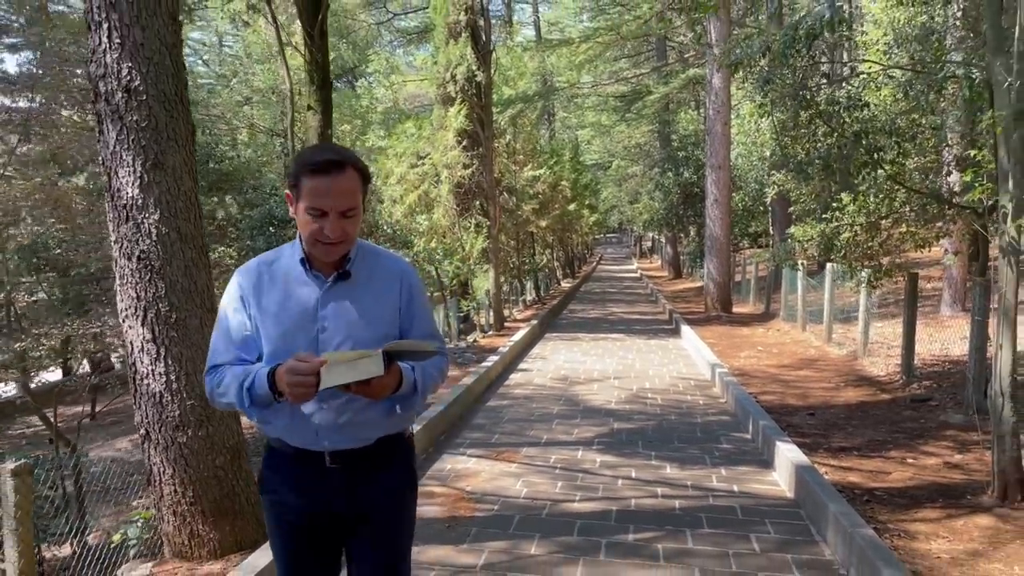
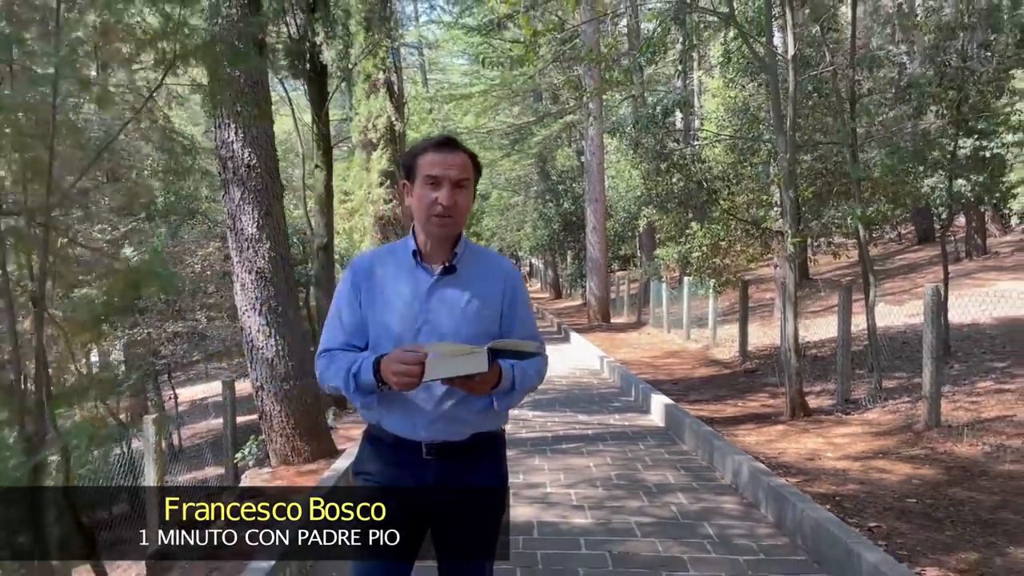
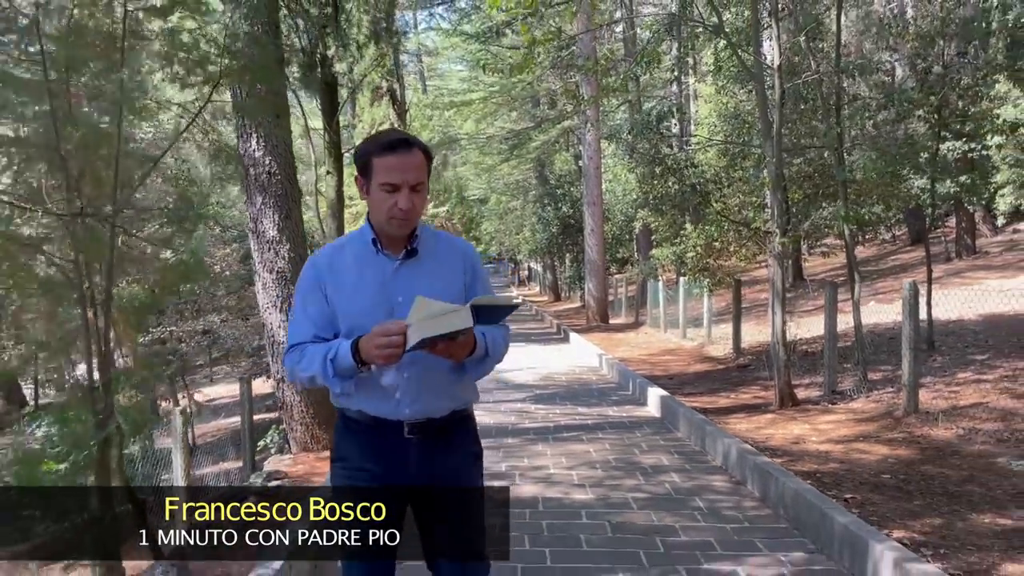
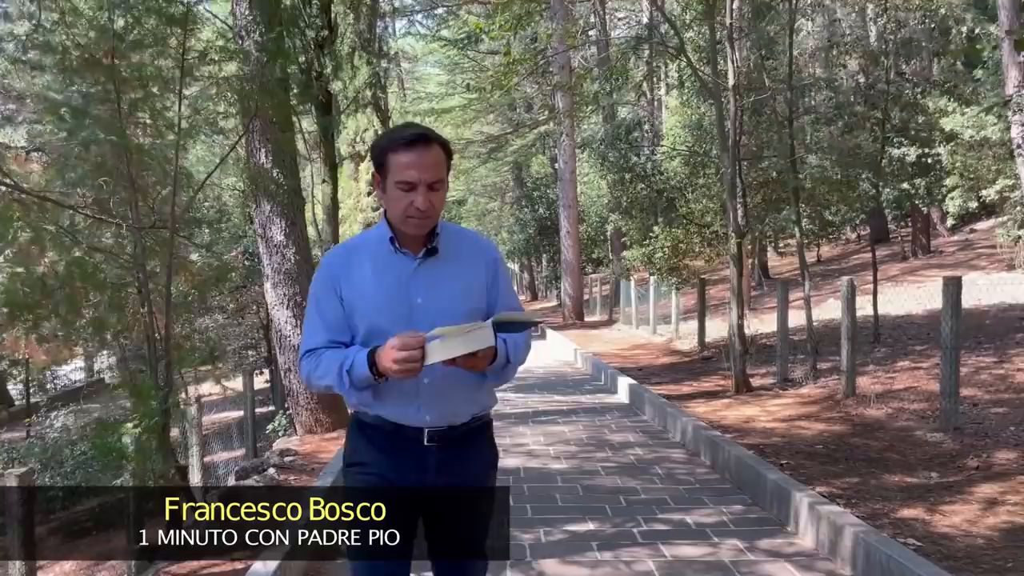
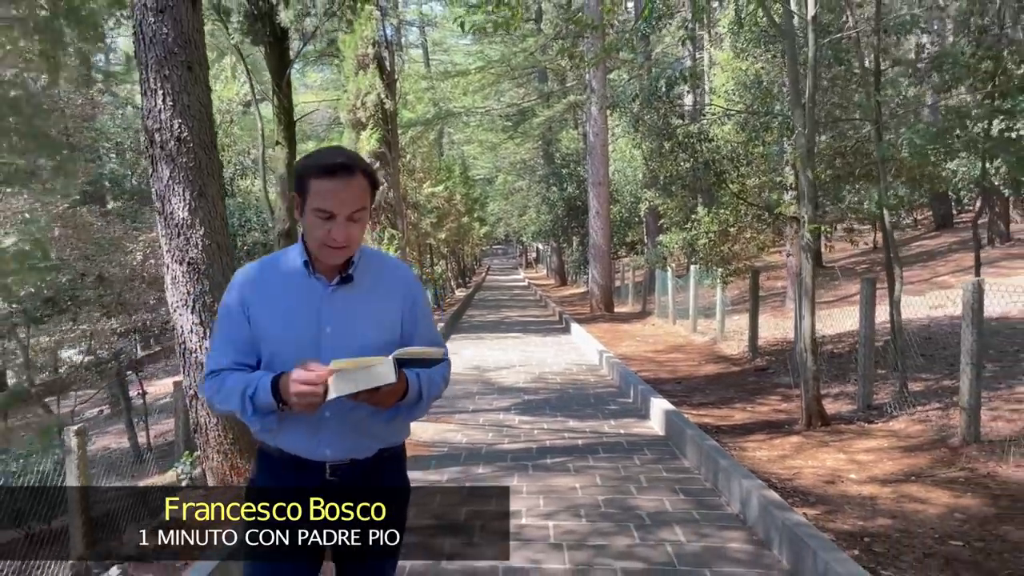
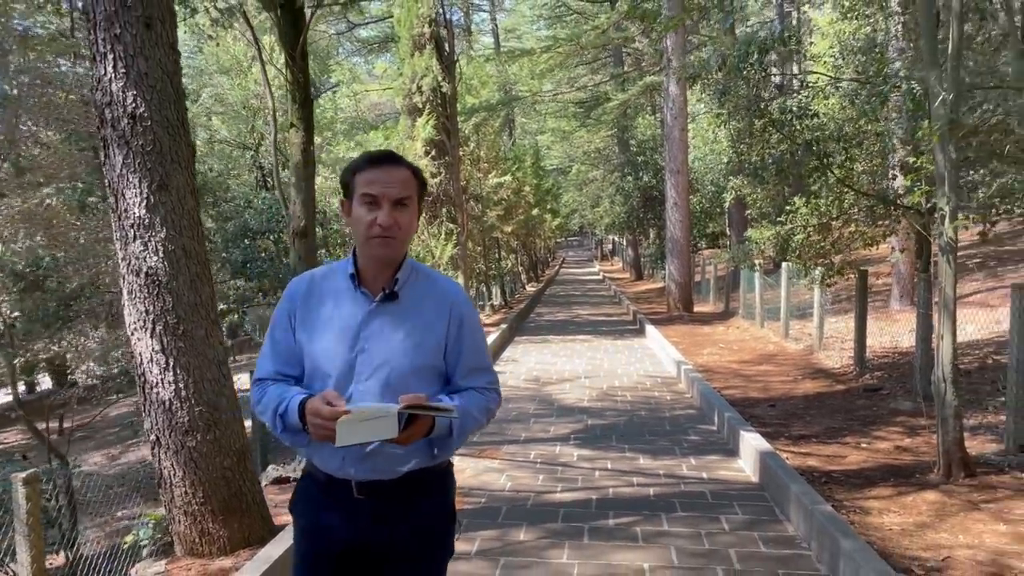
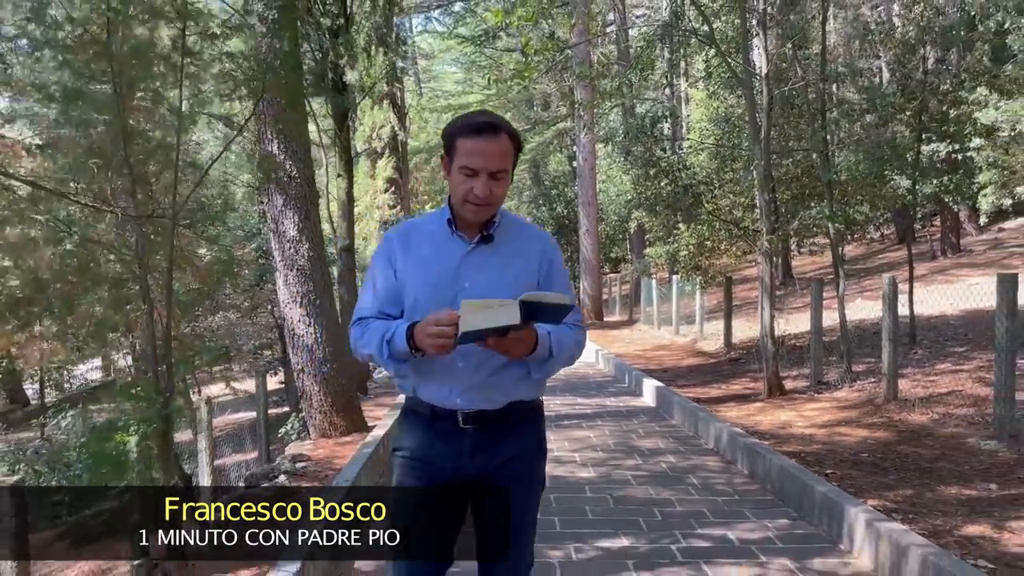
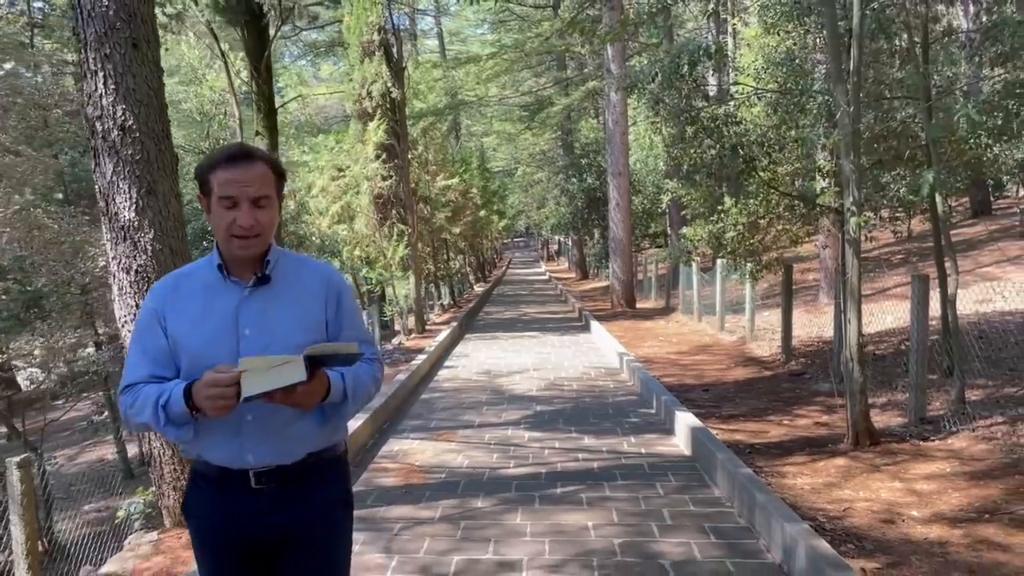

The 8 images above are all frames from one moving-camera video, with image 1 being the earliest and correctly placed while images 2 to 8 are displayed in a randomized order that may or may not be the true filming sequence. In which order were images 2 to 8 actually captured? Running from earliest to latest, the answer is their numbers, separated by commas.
6, 8, 5, 2, 3, 7, 4
